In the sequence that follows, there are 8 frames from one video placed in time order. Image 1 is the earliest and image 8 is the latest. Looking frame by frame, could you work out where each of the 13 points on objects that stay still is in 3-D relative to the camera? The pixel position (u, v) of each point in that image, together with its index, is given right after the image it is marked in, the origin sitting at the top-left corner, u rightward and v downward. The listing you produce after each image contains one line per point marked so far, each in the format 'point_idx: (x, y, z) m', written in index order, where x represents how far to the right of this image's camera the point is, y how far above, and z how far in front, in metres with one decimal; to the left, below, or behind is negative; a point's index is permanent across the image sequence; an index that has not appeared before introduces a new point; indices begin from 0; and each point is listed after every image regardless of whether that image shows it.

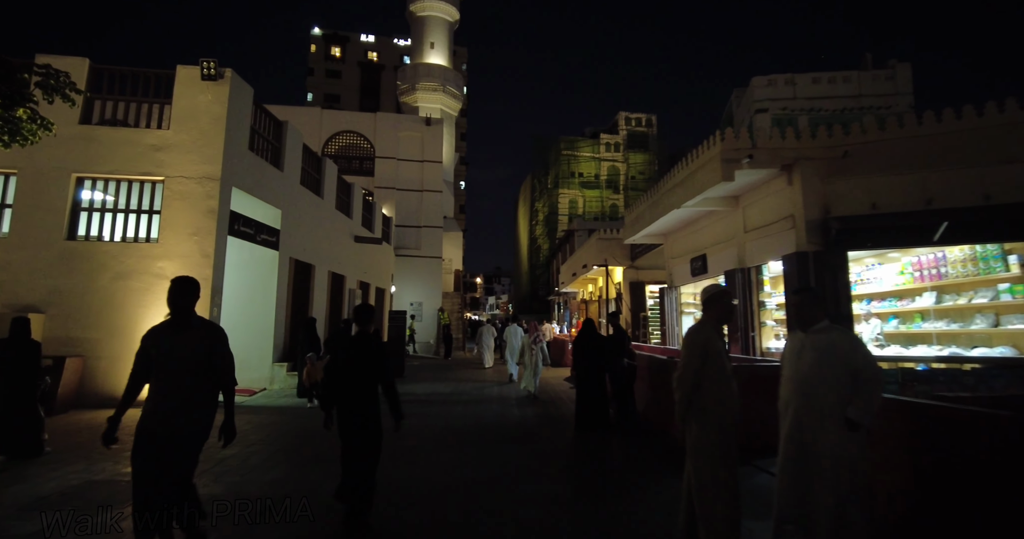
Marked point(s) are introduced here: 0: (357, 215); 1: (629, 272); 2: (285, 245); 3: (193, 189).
0: (-5.1, +1.8, +16.8) m
1: (+4.2, -0.1, +18.8) m
2: (-5.2, +0.5, +11.6) m
3: (-5.8, +1.5, +9.1) m
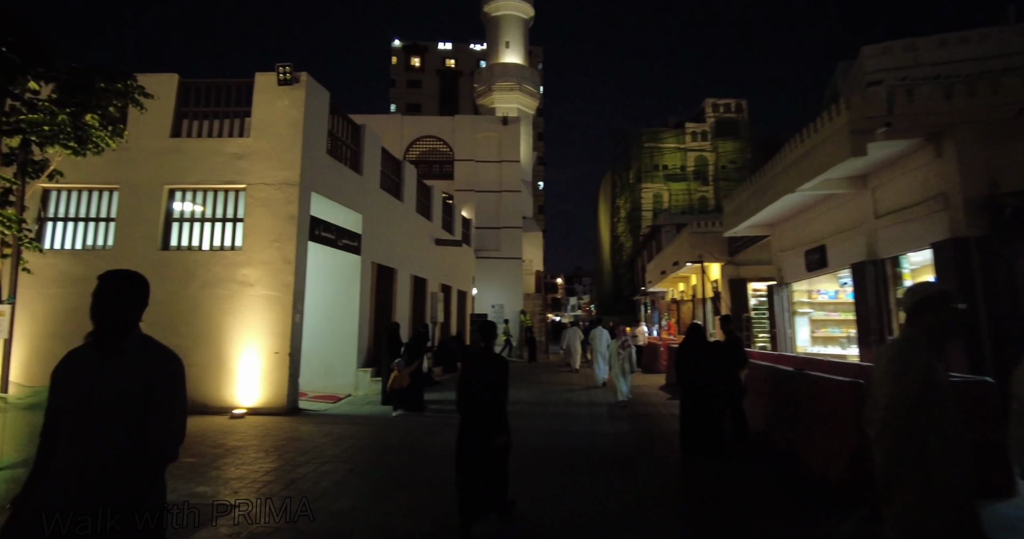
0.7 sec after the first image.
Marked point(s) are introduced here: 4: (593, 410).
0: (-2.5, +1.7, +16.6) m
1: (+7.1, +0.1, +17.1) m
2: (-3.3, +0.4, +11.5) m
3: (-4.3, +1.3, +9.1) m
4: (+1.6, -2.8, +10.2) m
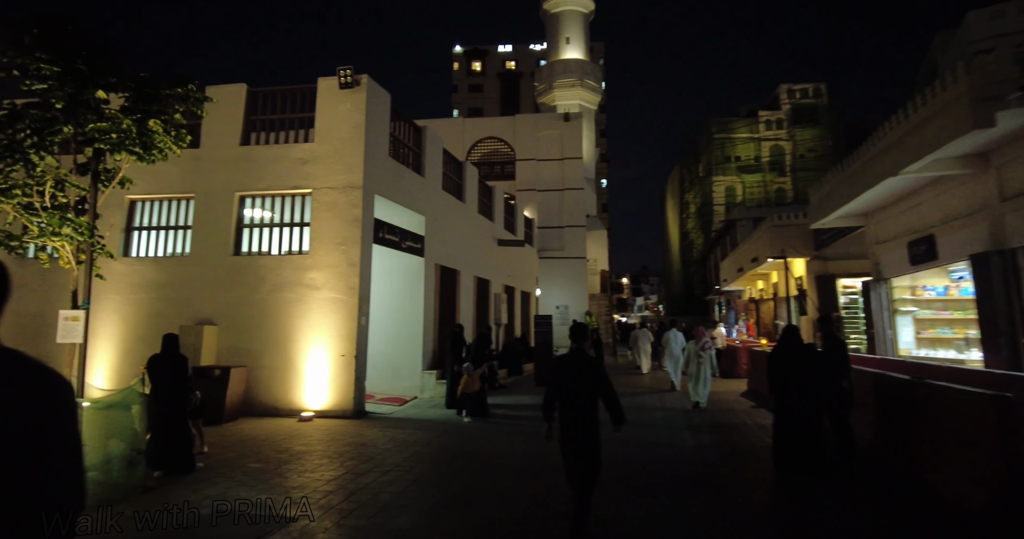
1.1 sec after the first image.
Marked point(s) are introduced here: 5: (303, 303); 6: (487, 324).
0: (-0.4, +1.7, +16.4) m
1: (+9.2, +0.2, +15.6) m
2: (-1.8, +0.4, +11.4) m
3: (-3.2, +1.3, +9.1) m
4: (+2.9, -2.7, +9.5) m
5: (-3.7, -0.6, +8.9) m
6: (-0.8, -1.6, +14.7) m
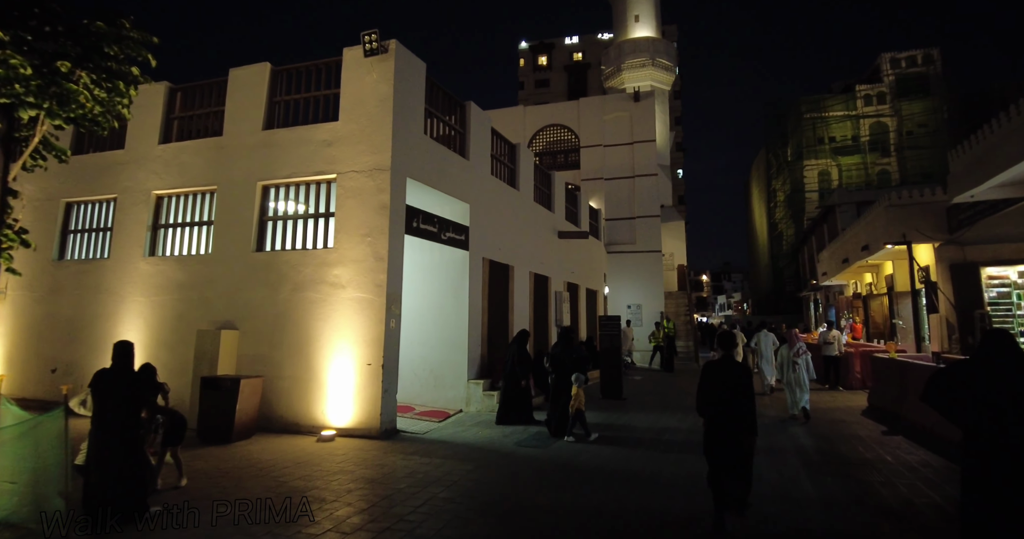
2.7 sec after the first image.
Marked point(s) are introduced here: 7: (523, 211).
0: (+1.4, +1.8, +14.7) m
1: (+10.8, +0.5, +12.6) m
2: (-0.7, +0.5, +10.0) m
3: (-2.4, +1.3, +7.9) m
4: (+3.8, -2.5, +7.4) m
5: (-2.9, -0.5, +7.8) m
6: (+0.9, -1.4, +13.1) m
7: (+0.2, +1.4, +12.1) m
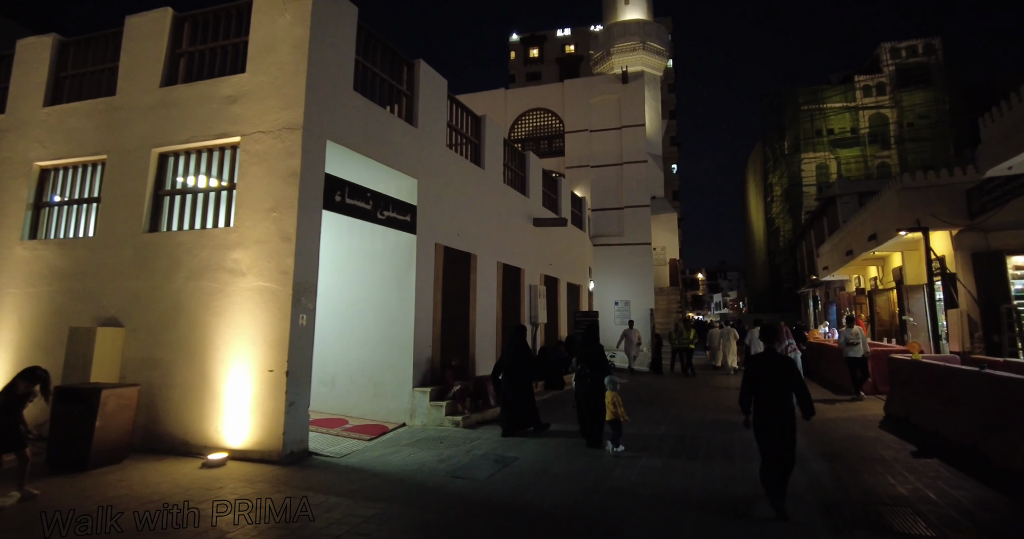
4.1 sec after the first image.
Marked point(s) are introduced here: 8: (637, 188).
0: (+0.6, +2.0, +13.2) m
1: (+10.1, +0.7, +11.2) m
2: (-1.4, +0.7, +8.5) m
3: (-3.1, +1.6, +6.5) m
4: (+3.1, -2.3, +6.0) m
5: (-3.6, -0.3, +6.3) m
6: (+0.1, -1.2, +11.6) m
7: (-0.5, +1.6, +10.7) m
8: (+4.8, +3.2, +19.6) m
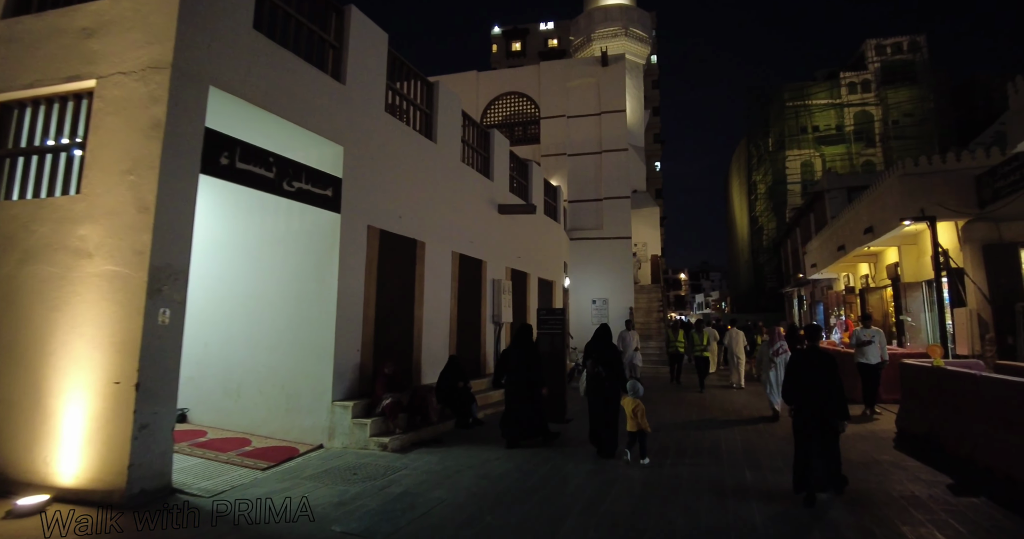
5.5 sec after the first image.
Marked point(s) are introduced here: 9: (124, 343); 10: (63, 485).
0: (-0.2, +2.2, +11.9) m
1: (+9.3, +0.9, +10.1) m
2: (-2.2, +0.9, +7.0) m
3: (-3.7, +1.7, +5.0) m
4: (+2.4, -2.2, +4.7) m
5: (-4.2, -0.1, +4.8) m
6: (-0.7, -1.1, +10.2) m
7: (-1.3, +1.8, +9.2) m
8: (+3.8, +3.3, +18.3) m
9: (-3.5, -0.7, +4.5) m
10: (-4.0, -1.9, +4.5) m
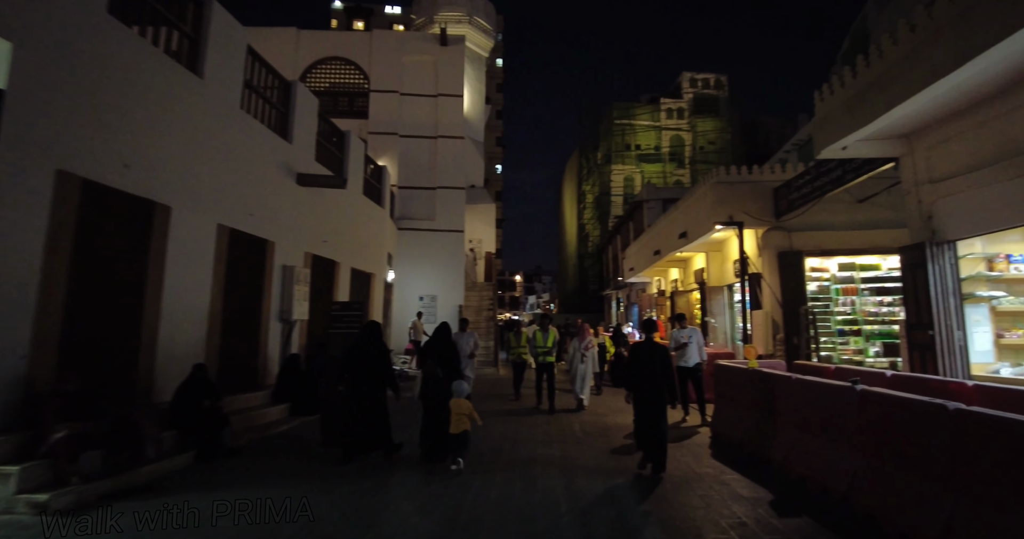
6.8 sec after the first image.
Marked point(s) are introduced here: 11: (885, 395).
0: (-3.9, +2.5, +9.8) m
1: (+5.6, +0.7, +11.0) m
2: (-4.3, +1.2, +4.6) m
3: (-5.2, +2.1, +2.1) m
4: (+0.6, -2.1, +3.7) m
5: (-5.7, +0.3, +1.8) m
6: (-4.0, -0.8, +8.0) m
7: (-4.2, +2.1, +6.9) m
8: (-2.0, +3.5, +17.1) m
9: (-4.9, -0.3, +1.8) m
10: (-5.4, -1.5, +1.6) m
11: (+2.7, -0.9, +3.6) m
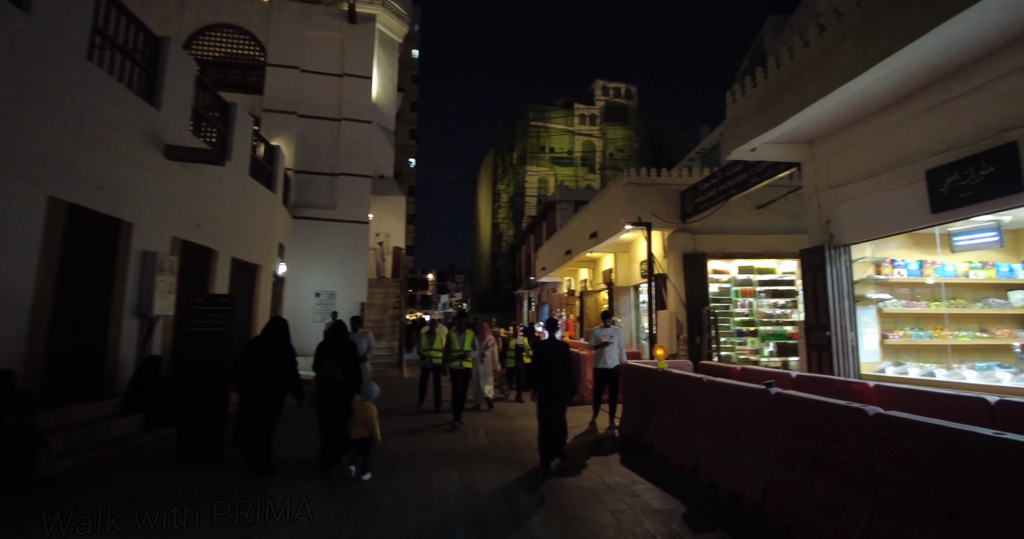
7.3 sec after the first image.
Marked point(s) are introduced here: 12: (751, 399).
0: (-5.5, +2.7, +8.4) m
1: (+3.6, +0.7, +11.2) m
2: (-5.1, +1.4, +3.2) m
3: (-5.4, +2.3, +0.7) m
4: (-0.1, -2.0, +3.2) m
5: (-5.9, +0.5, +0.3) m
6: (-5.4, -0.6, +6.7) m
7: (-5.3, +2.3, +5.6) m
8: (-4.9, +3.6, +16.0) m
9: (-5.1, -0.1, +0.4) m
10: (-5.7, -1.3, +0.1) m
11: (+2.0, -0.9, +3.5) m
12: (+1.9, -1.0, +4.0) m
